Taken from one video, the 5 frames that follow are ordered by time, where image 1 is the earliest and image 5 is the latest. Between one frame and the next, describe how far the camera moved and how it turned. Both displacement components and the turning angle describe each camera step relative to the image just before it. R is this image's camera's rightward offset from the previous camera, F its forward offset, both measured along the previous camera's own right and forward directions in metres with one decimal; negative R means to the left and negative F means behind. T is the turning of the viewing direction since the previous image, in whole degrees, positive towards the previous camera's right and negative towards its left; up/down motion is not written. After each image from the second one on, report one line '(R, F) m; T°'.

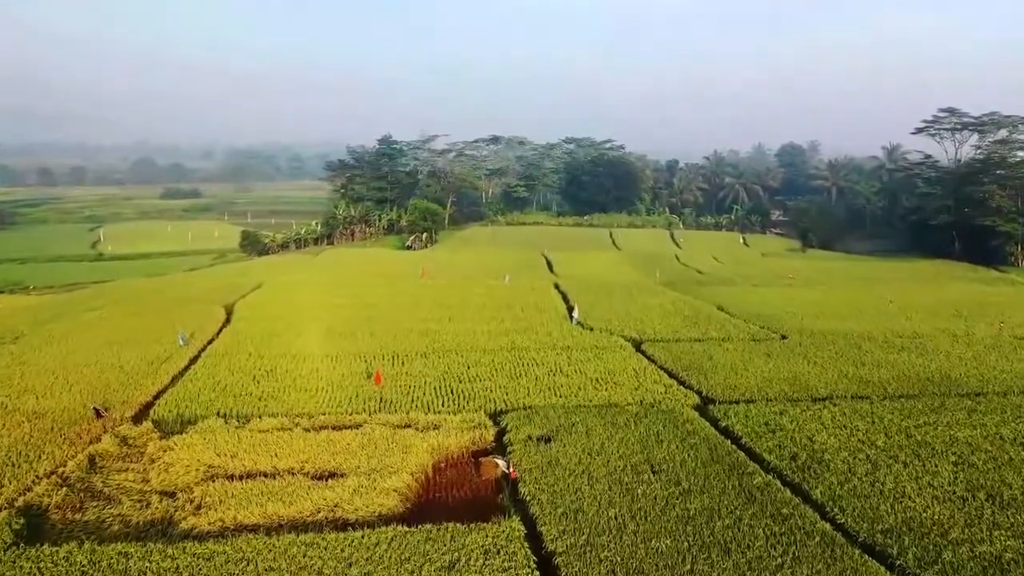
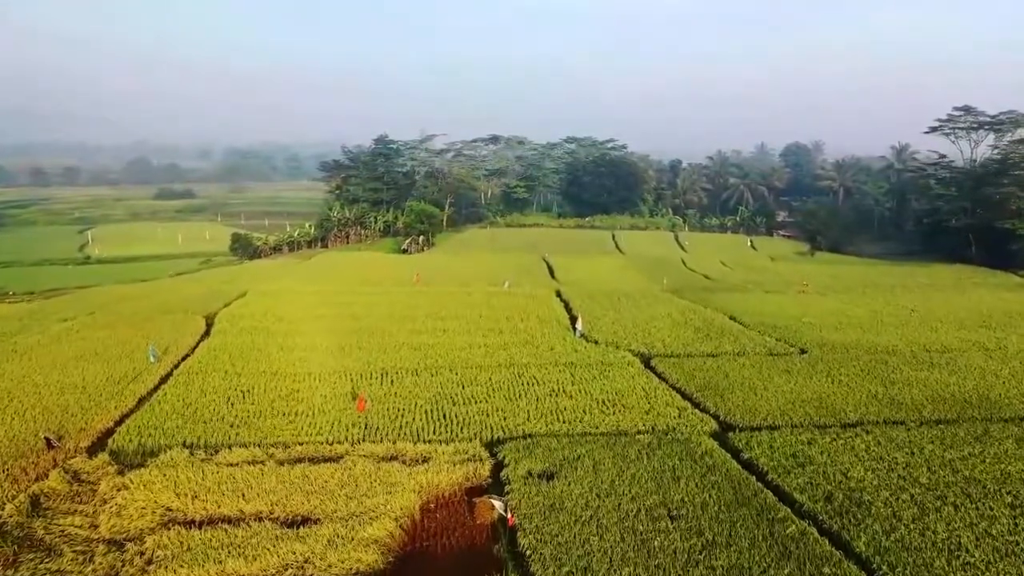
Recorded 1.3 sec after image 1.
(0.0, +1.9) m; 0°
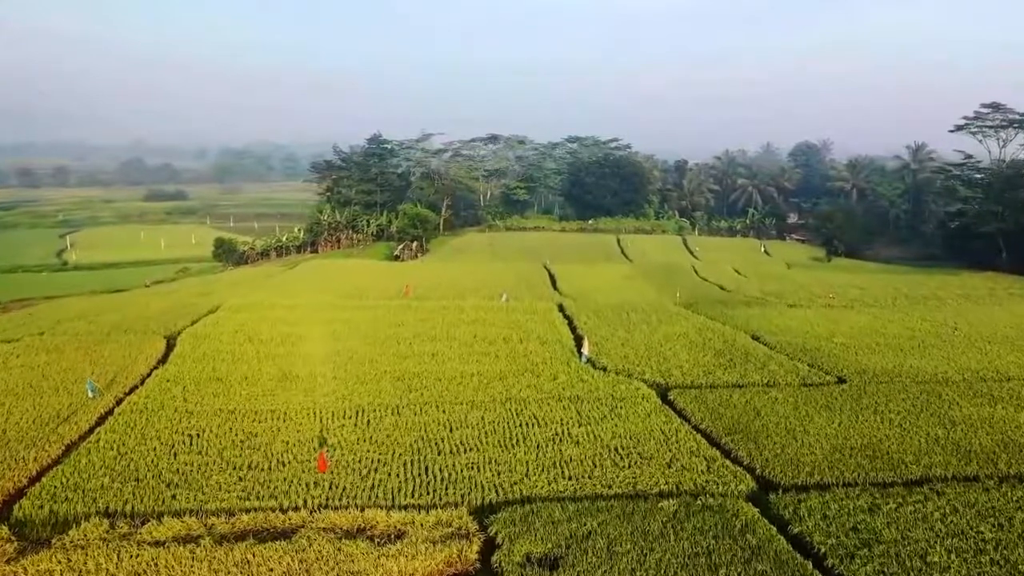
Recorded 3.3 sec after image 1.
(+0.1, +3.1) m; 0°
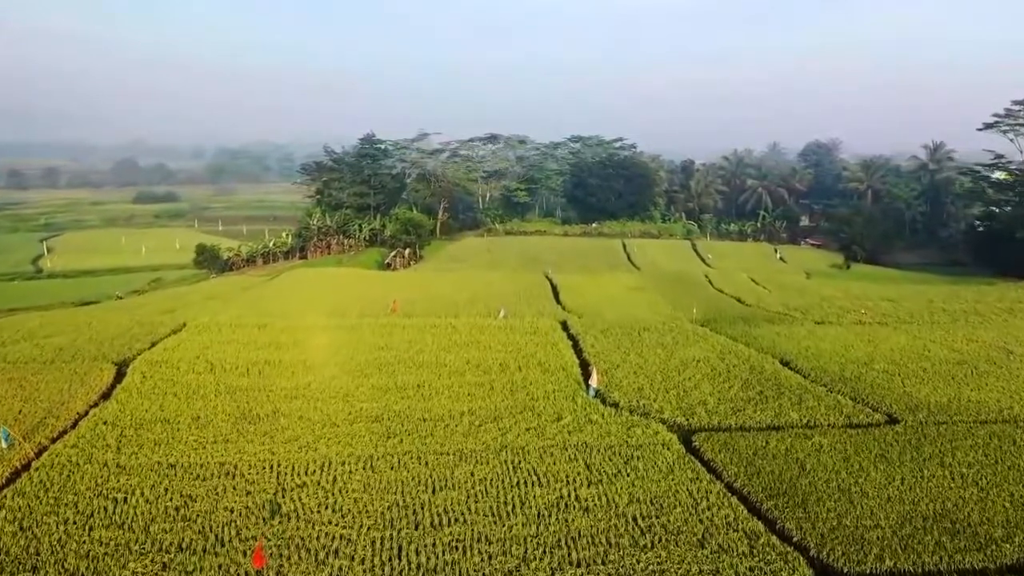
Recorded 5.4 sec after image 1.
(+0.1, +3.1) m; 0°
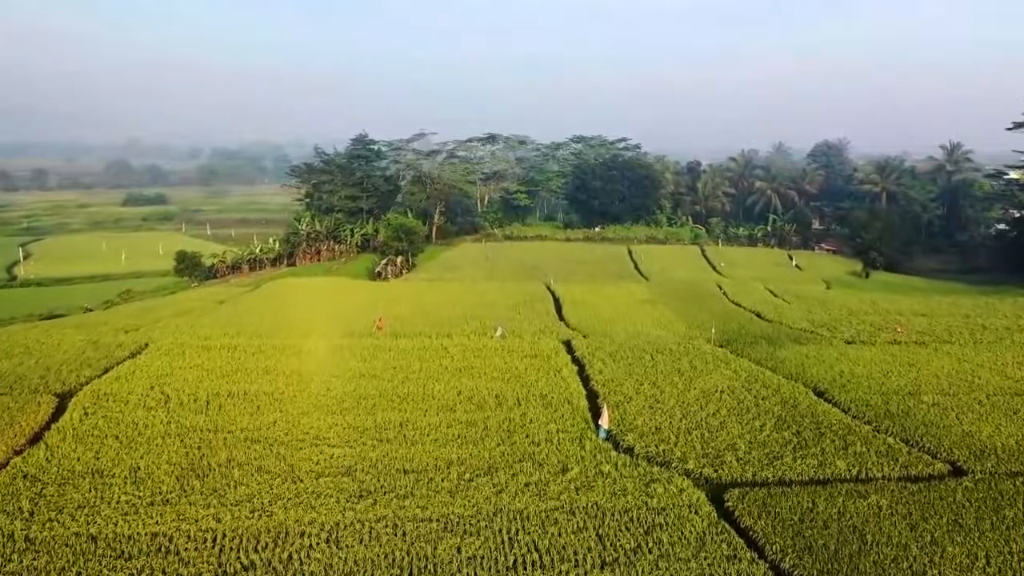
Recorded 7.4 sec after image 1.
(+0.1, +2.9) m; 0°
